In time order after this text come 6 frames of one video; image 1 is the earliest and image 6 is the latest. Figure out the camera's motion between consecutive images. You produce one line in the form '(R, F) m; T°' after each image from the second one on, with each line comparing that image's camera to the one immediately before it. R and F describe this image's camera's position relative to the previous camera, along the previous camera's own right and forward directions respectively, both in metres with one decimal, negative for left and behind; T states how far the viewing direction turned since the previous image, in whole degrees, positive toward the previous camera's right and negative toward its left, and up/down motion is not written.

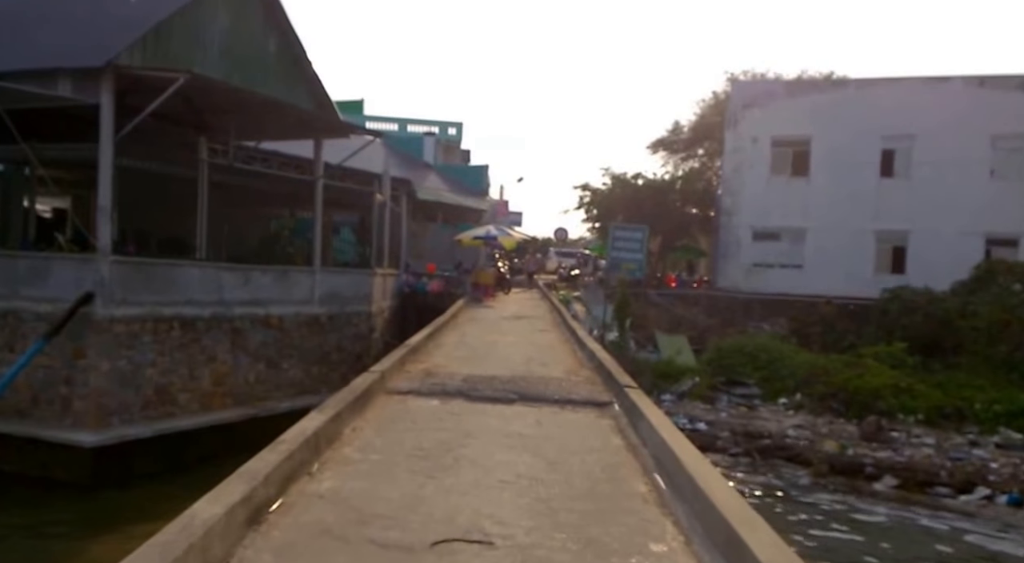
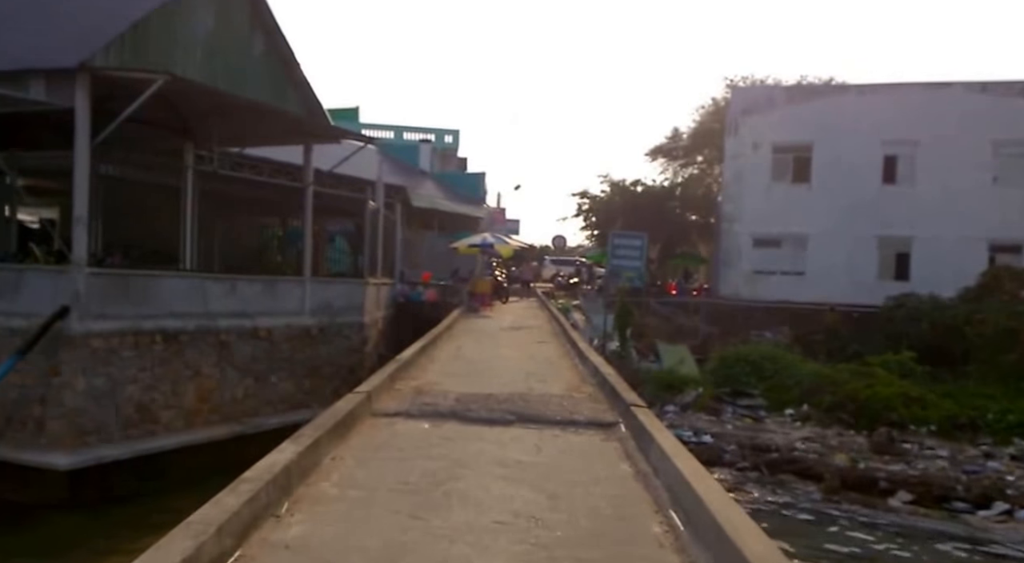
(0.0, +0.6) m; 0°
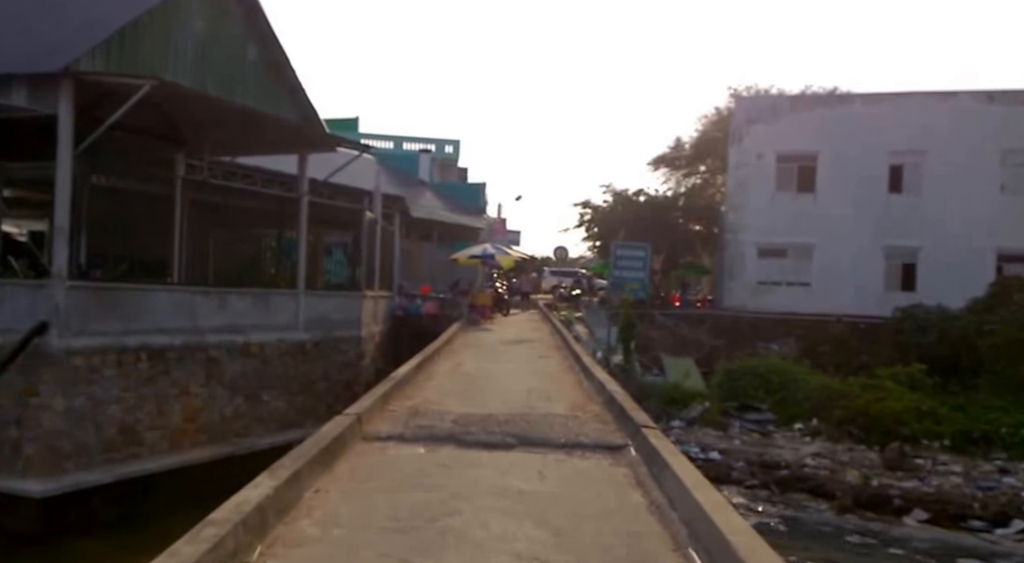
(0.0, +0.4) m; 0°
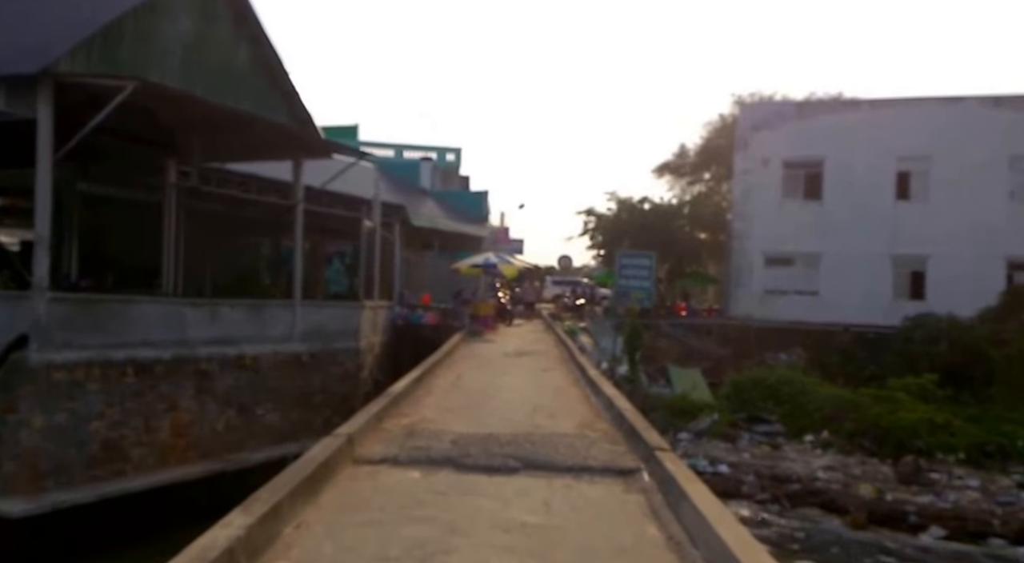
(0.0, +0.4) m; 0°
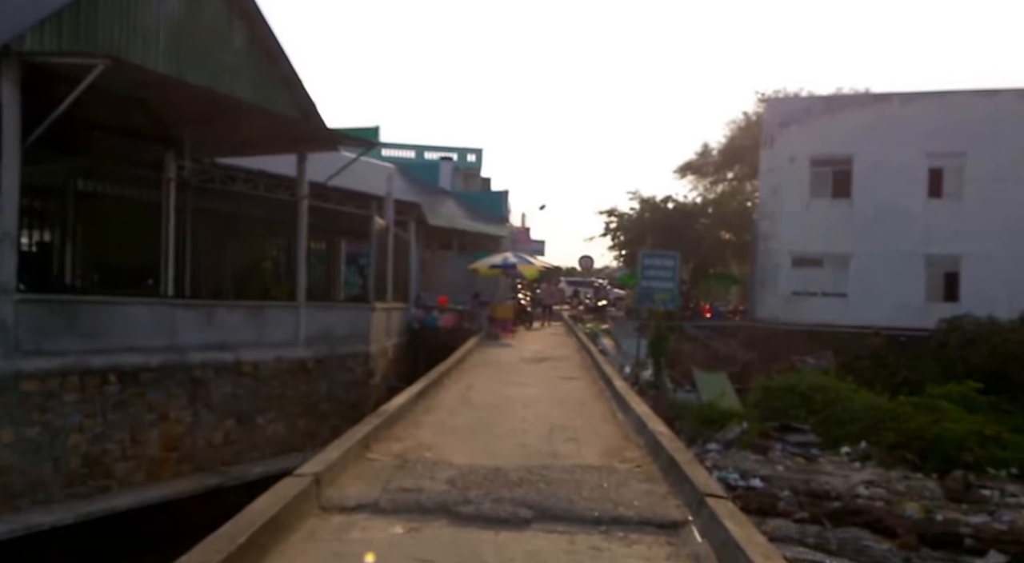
(0.0, +1.1) m; -1°
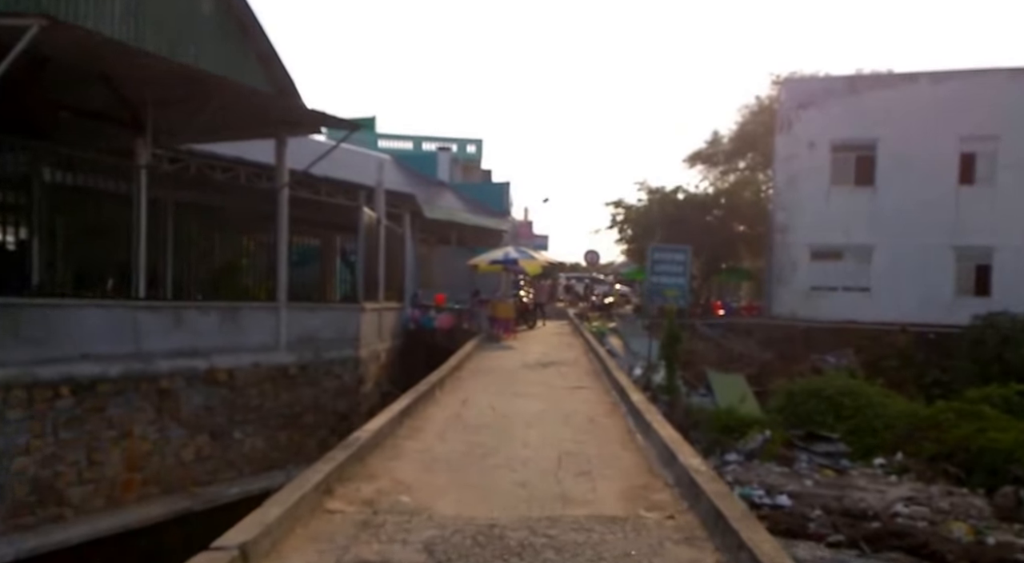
(+0.1, +1.3) m; -1°
